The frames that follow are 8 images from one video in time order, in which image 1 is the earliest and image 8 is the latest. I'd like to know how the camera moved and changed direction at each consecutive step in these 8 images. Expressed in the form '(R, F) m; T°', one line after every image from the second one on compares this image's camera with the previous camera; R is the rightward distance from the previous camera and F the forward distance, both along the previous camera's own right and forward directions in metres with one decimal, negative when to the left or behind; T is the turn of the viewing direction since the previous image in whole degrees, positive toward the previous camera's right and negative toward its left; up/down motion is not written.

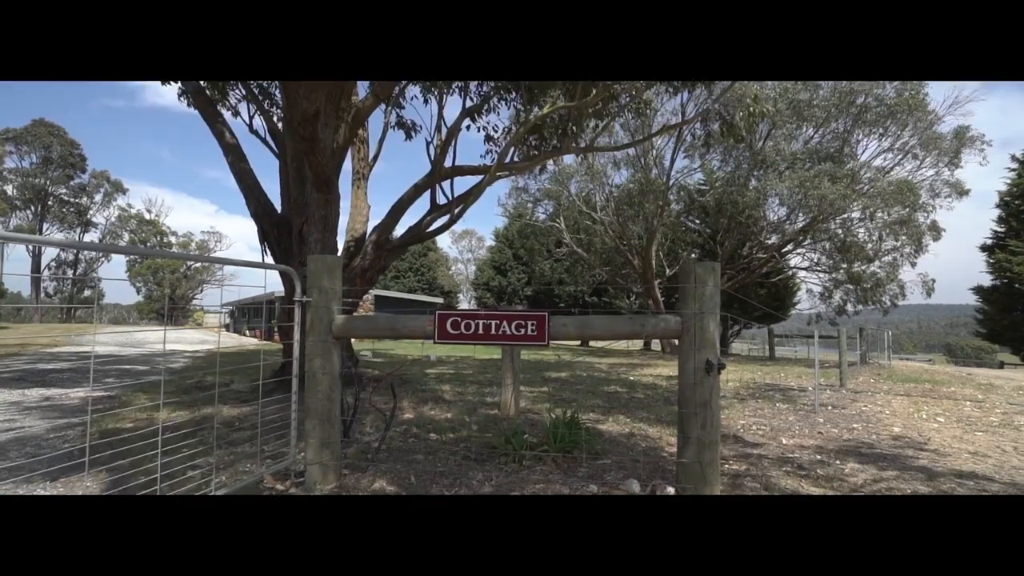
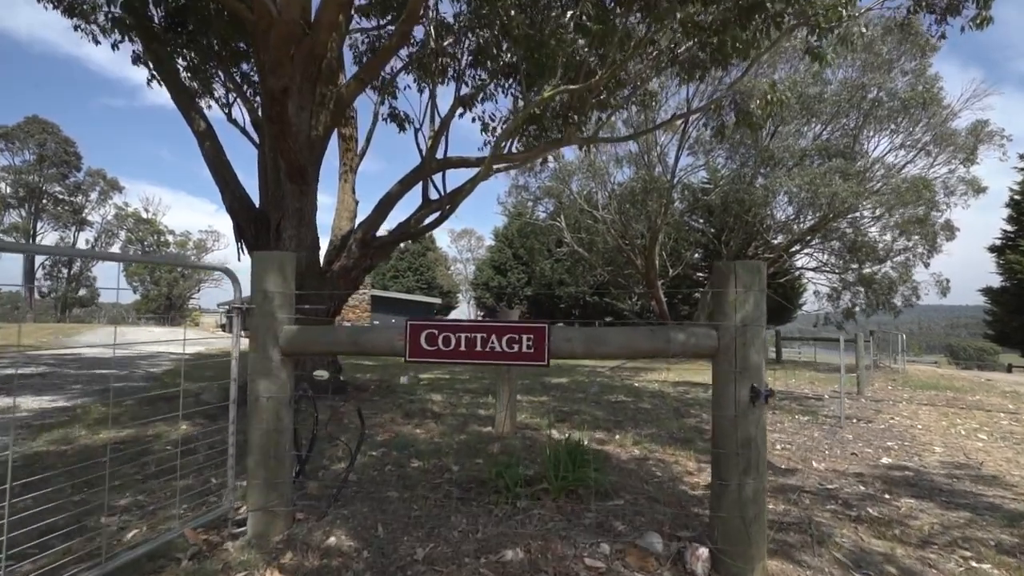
(0.0, +0.8) m; 0°
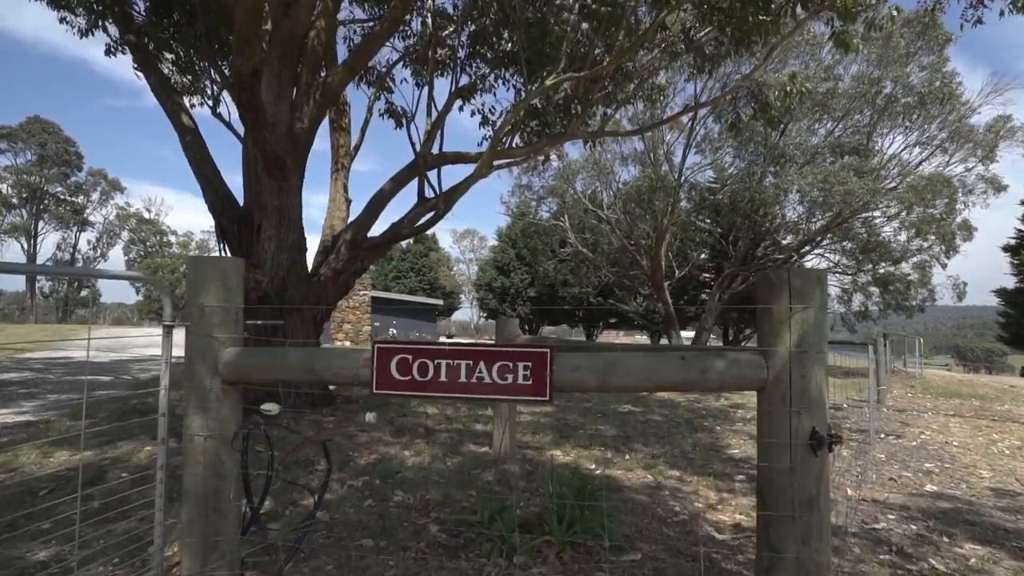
(0.0, +0.6) m; 0°
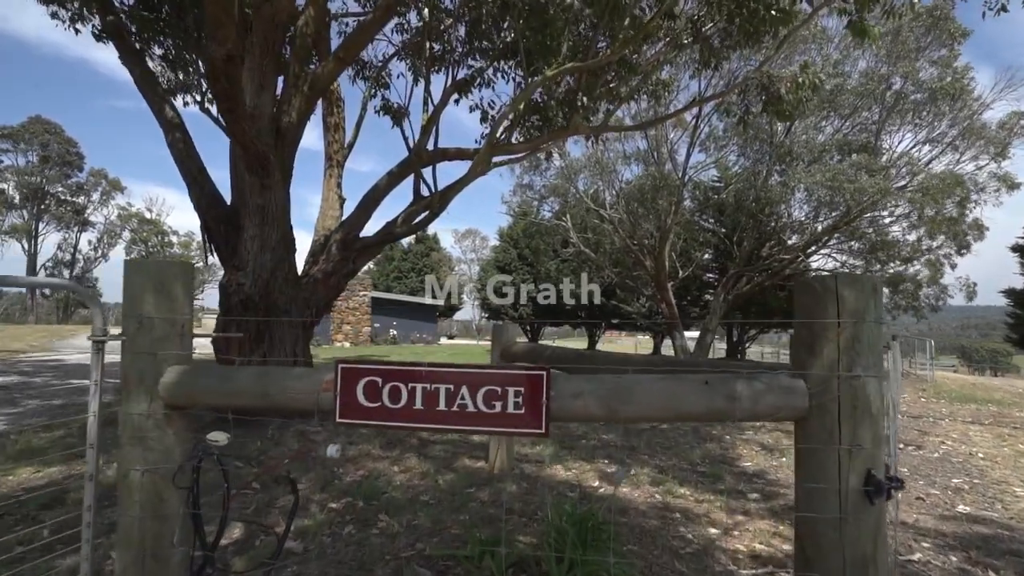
(0.0, +0.4) m; 0°
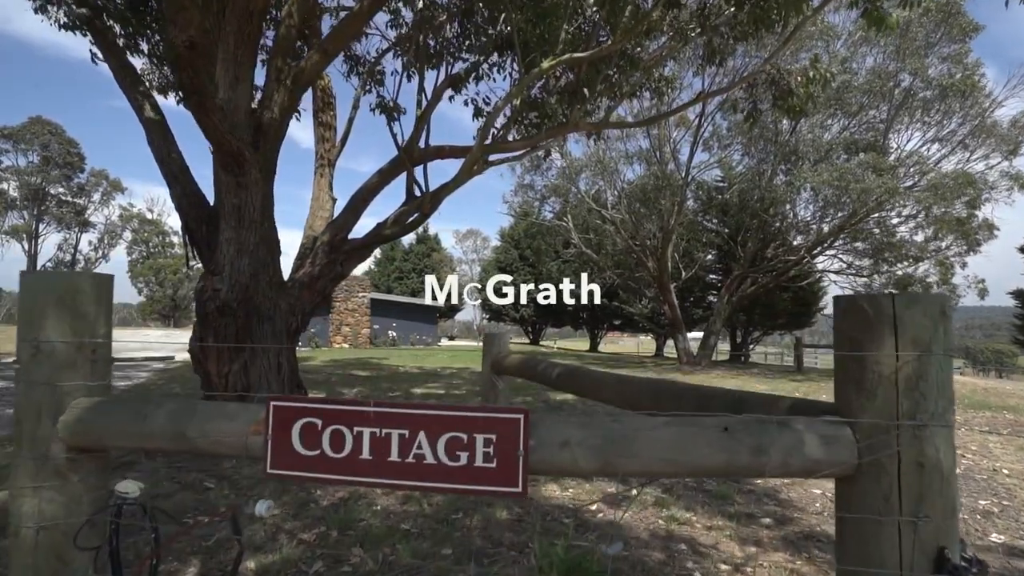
(+0.1, +0.4) m; 0°
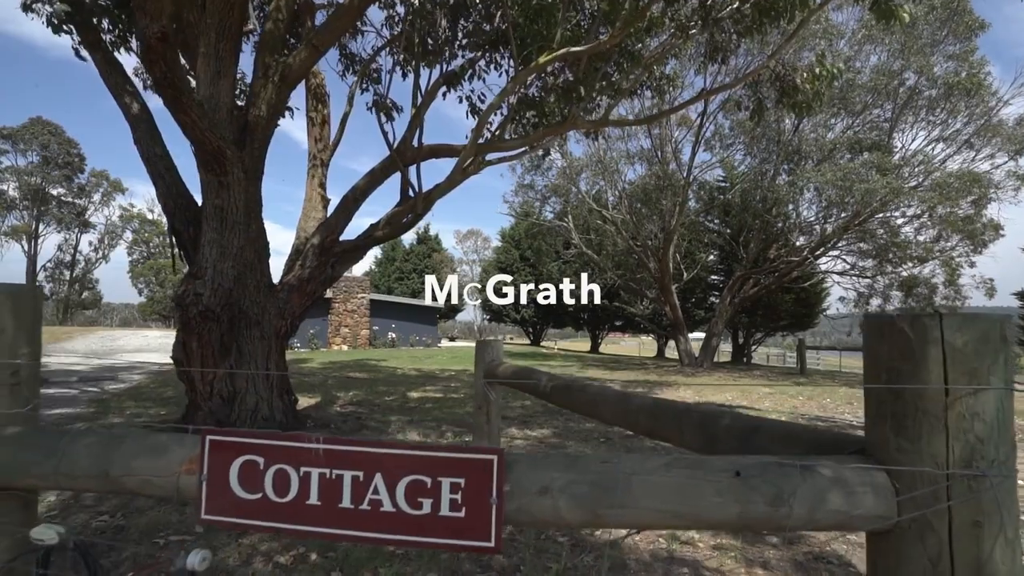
(+0.1, +0.2) m; 0°
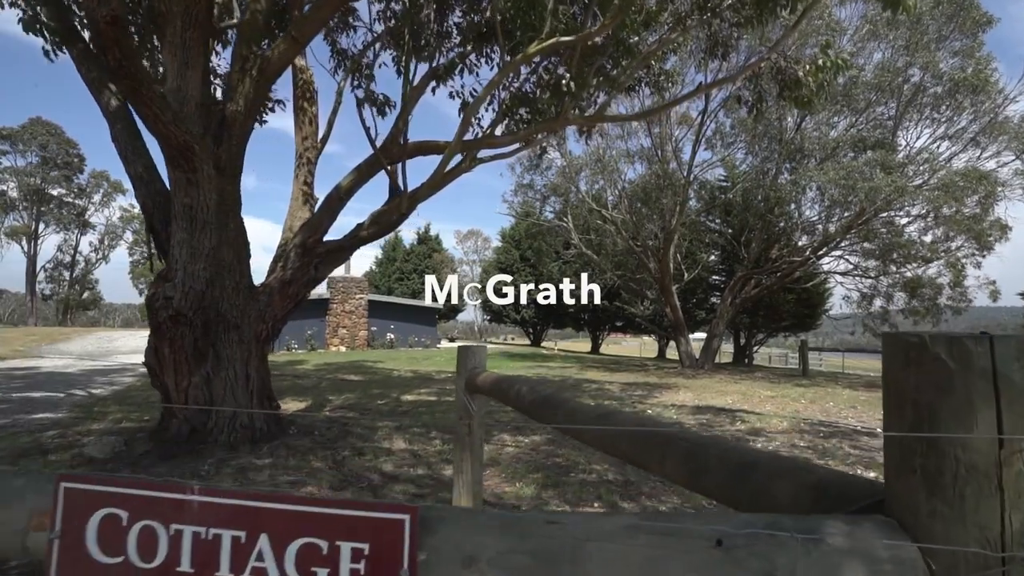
(+0.1, +0.3) m; 0°
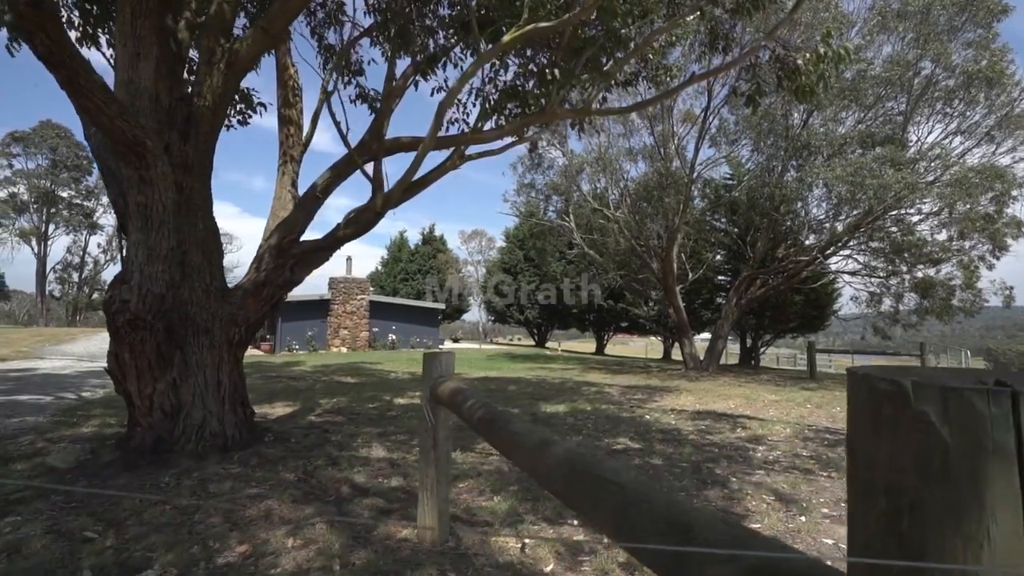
(+0.2, +0.3) m; -1°
